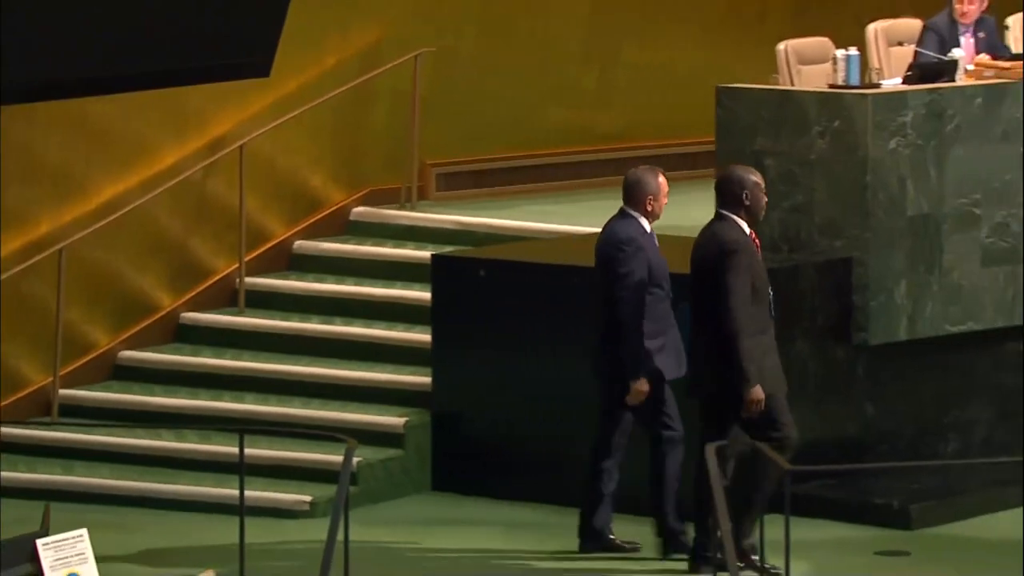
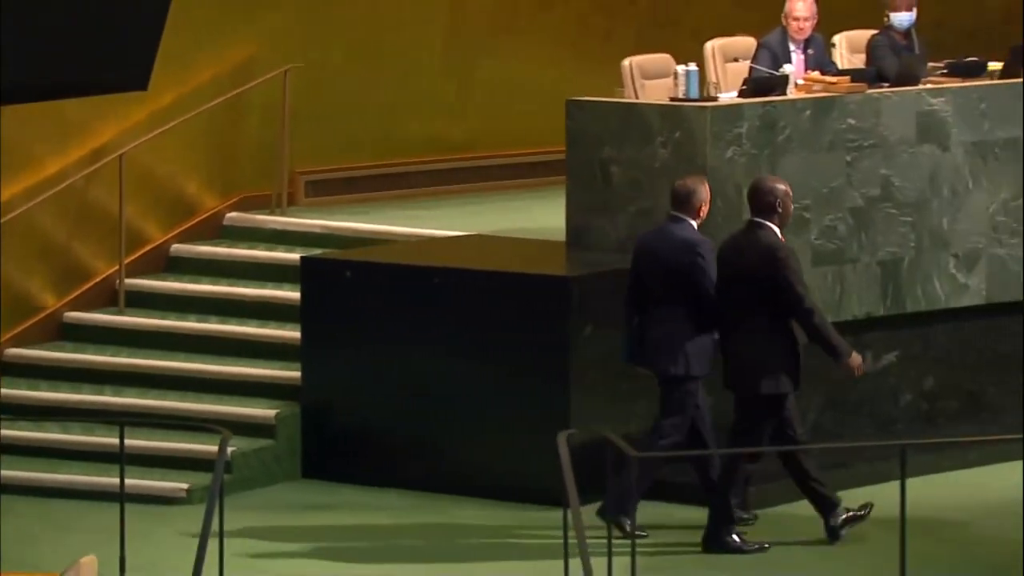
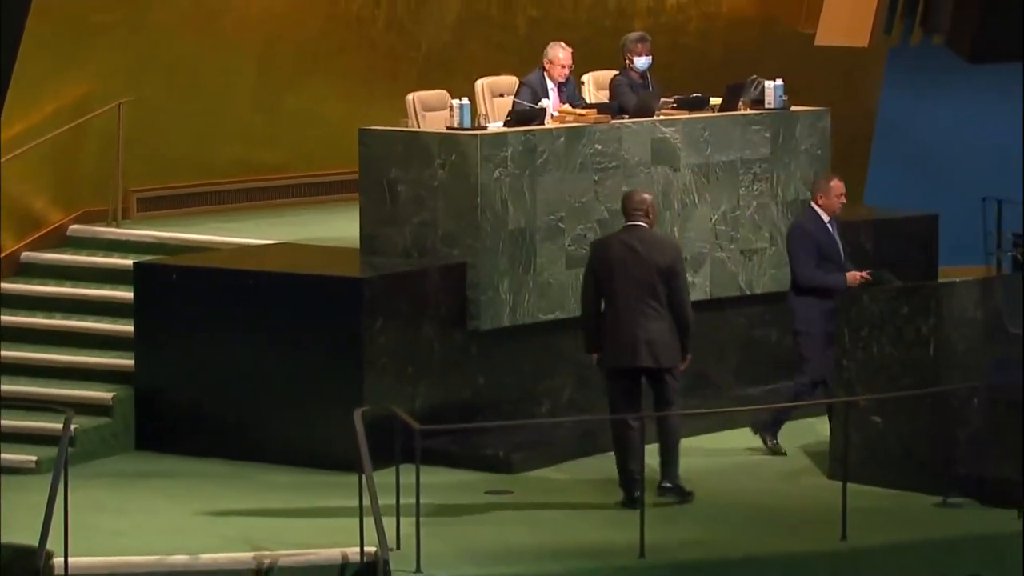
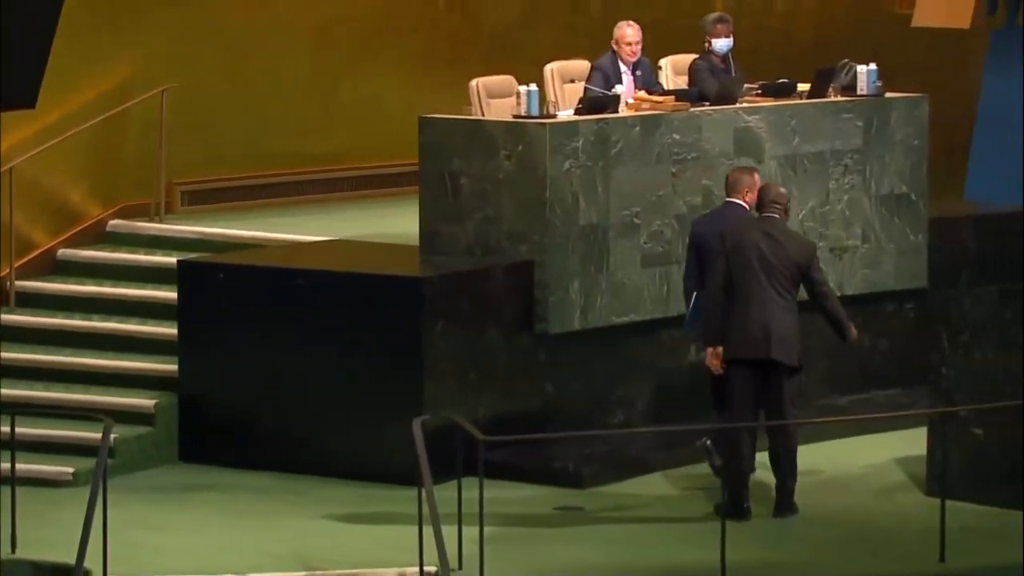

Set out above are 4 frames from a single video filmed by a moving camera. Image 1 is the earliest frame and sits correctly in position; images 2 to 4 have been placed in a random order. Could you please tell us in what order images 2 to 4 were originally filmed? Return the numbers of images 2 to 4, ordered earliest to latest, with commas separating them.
2, 4, 3
